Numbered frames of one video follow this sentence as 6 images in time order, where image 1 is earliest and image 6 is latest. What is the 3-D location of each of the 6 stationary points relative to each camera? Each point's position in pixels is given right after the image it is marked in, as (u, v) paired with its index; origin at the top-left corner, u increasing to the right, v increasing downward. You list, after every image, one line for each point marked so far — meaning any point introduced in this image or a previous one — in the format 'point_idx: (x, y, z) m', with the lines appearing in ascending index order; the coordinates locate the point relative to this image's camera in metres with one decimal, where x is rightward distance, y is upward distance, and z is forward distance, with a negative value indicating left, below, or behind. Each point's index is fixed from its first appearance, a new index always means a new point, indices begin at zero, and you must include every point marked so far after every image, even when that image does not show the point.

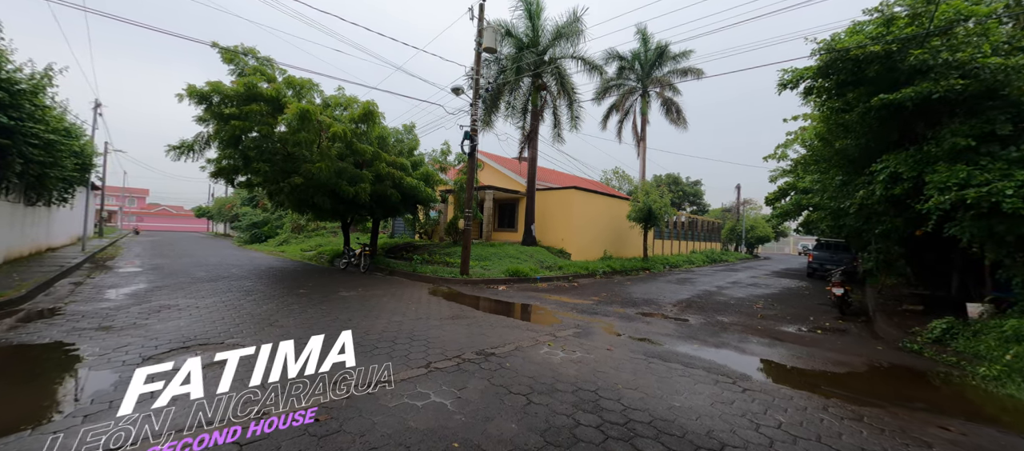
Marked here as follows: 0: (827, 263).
0: (+12.8, -1.5, +14.9) m
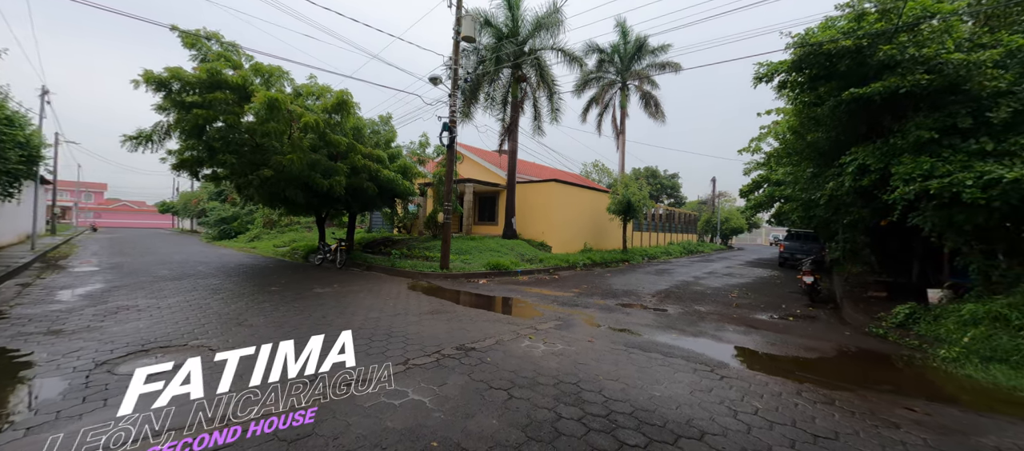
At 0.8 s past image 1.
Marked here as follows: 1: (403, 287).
0: (+12.0, -1.1, +15.4) m
1: (-2.5, -1.4, +8.4) m
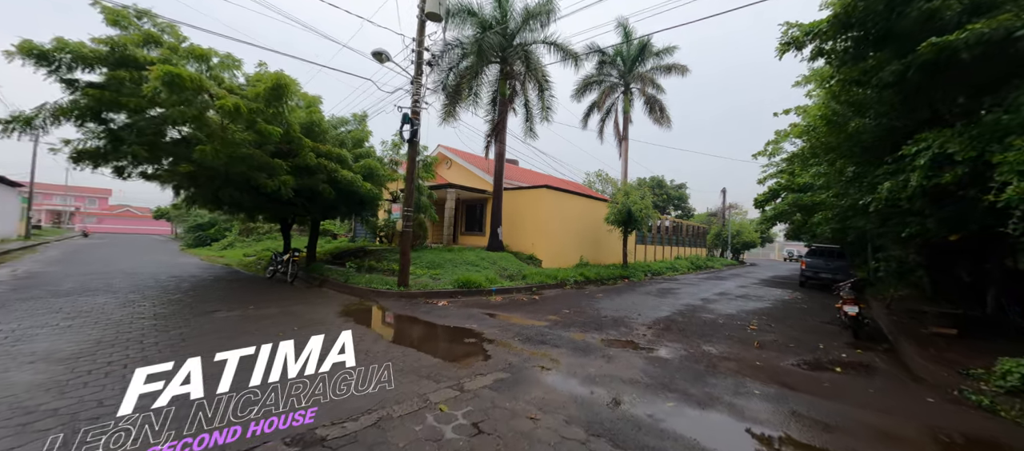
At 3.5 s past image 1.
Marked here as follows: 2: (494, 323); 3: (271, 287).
0: (+11.4, -1.7, +13.5) m
1: (-3.3, -1.6, +6.8) m
2: (-0.3, -1.7, +6.4) m
3: (-6.3, -1.6, +9.6) m
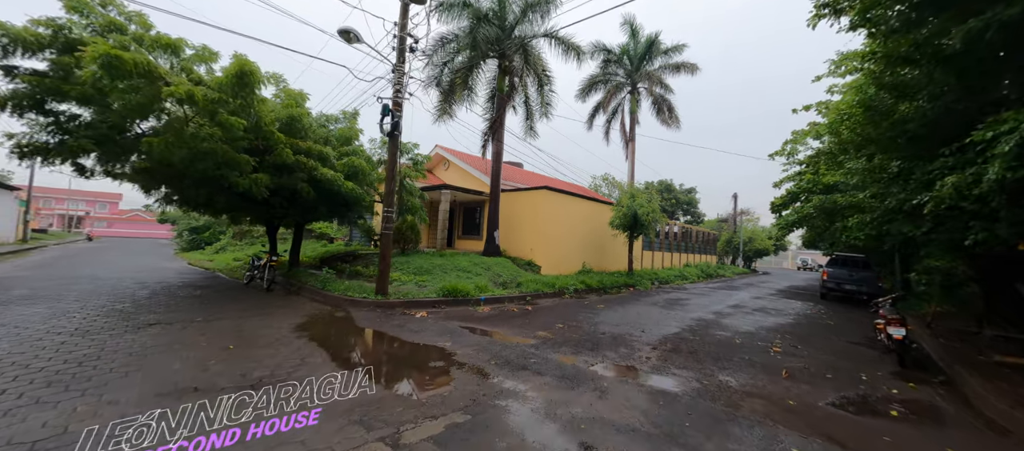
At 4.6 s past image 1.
0: (+11.2, -1.9, +12.4) m
1: (-3.5, -1.6, +6.0) m
2: (-0.6, -1.7, +5.5) m
3: (-6.5, -1.6, +8.8) m
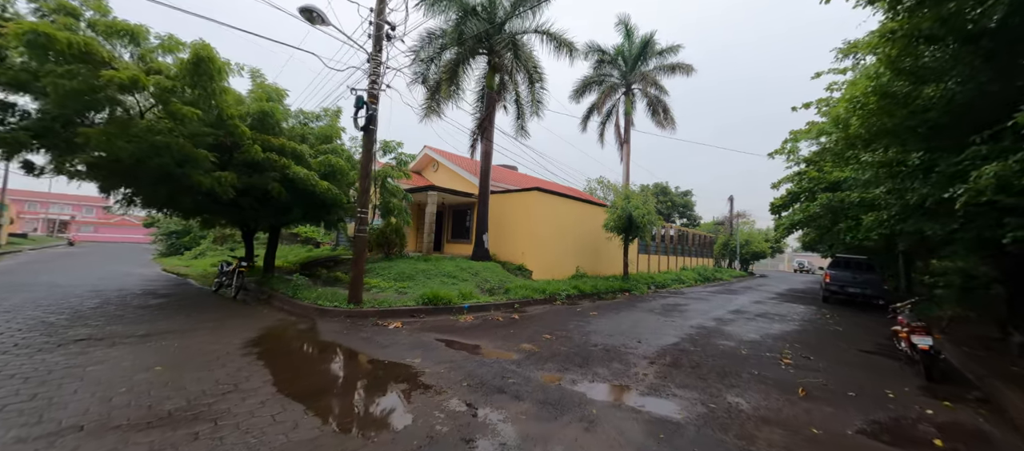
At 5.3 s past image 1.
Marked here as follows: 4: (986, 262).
0: (+10.9, -1.9, +11.9) m
1: (-3.8, -1.6, +5.3) m
2: (-0.9, -1.7, +4.9) m
3: (-6.8, -1.7, +8.2) m
4: (+7.5, -0.6, +5.8) m
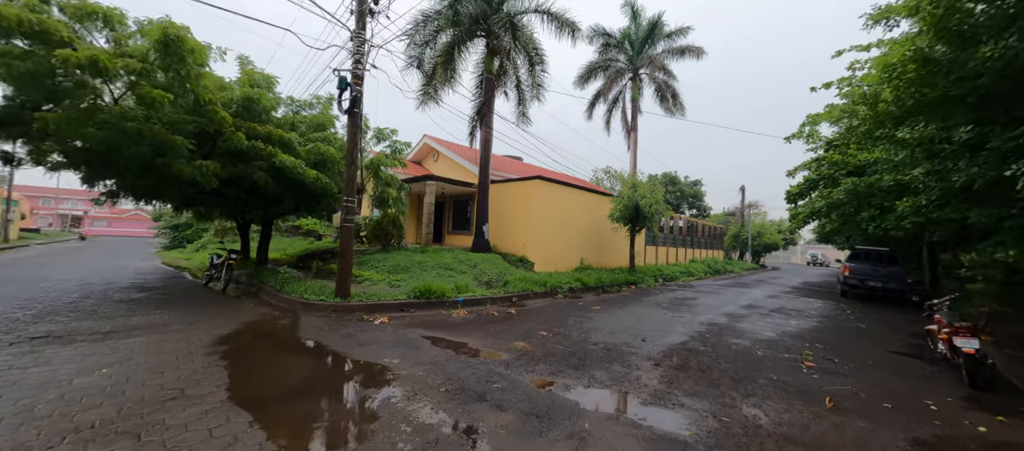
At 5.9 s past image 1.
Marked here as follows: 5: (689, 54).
0: (+10.9, -1.6, +11.2) m
1: (-3.9, -1.4, +4.9) m
2: (-1.0, -1.6, +4.4) m
3: (-6.9, -1.5, +7.8) m
4: (+7.4, -0.4, +5.1) m
5: (+9.4, +9.2, +19.5) m
